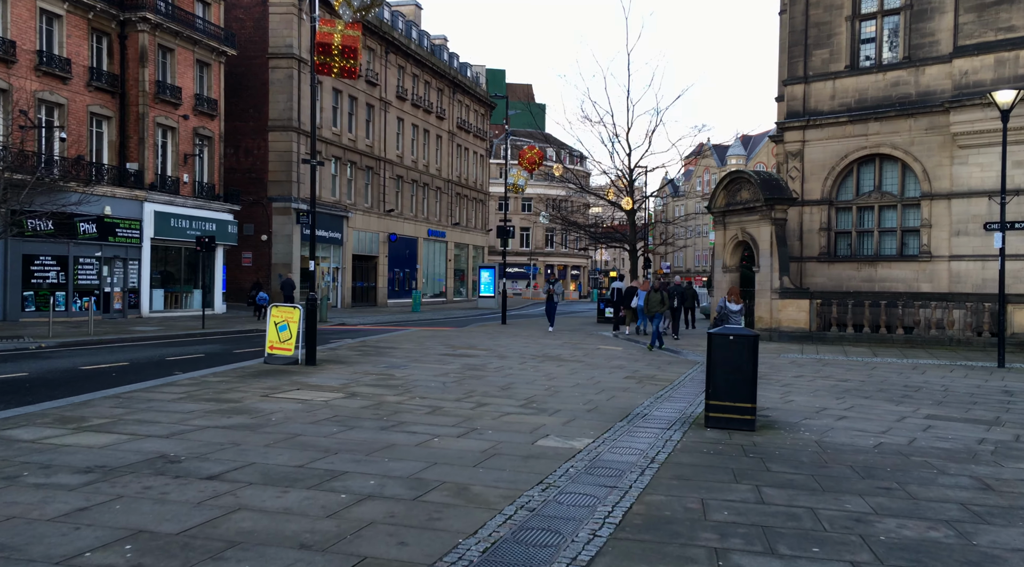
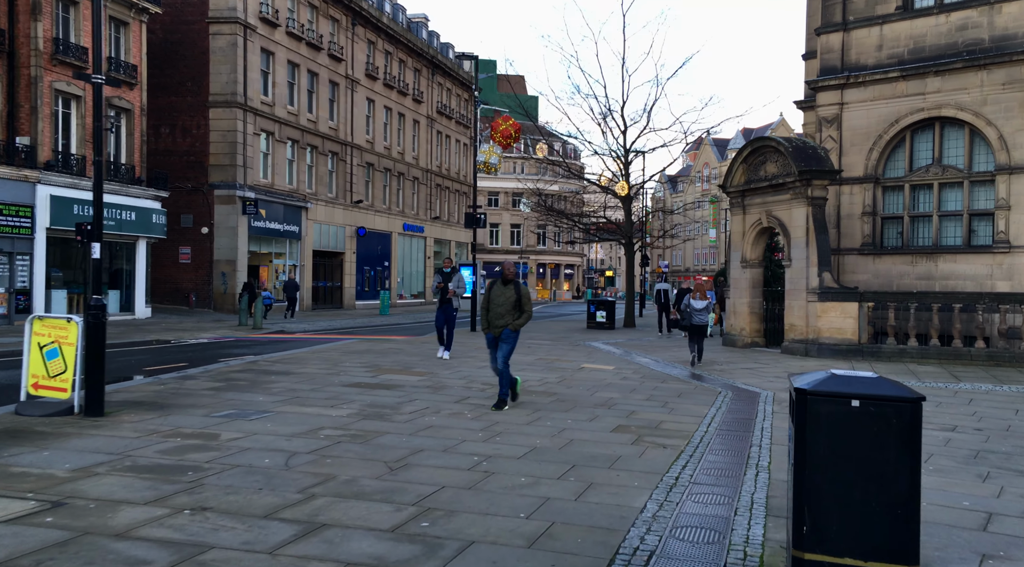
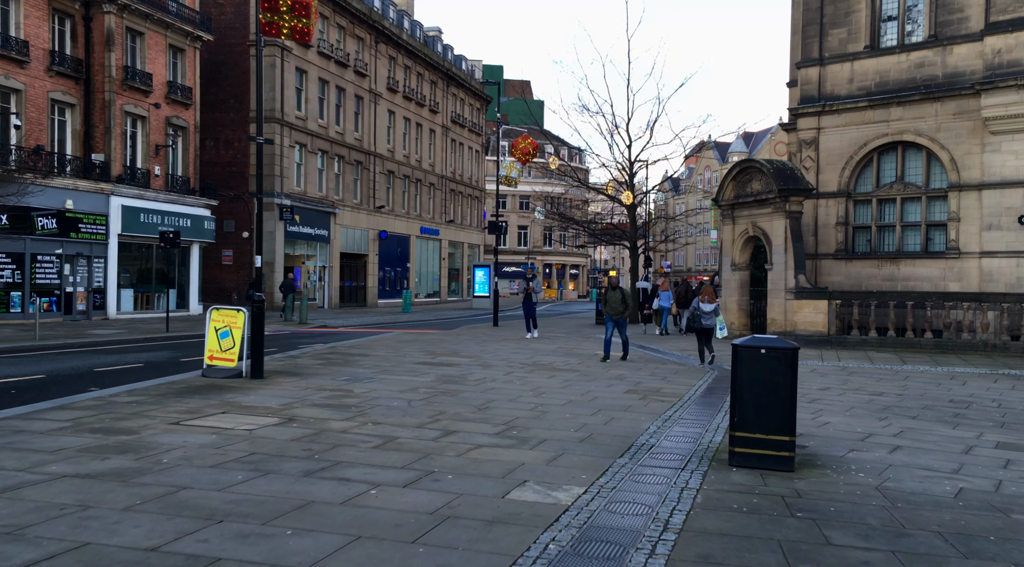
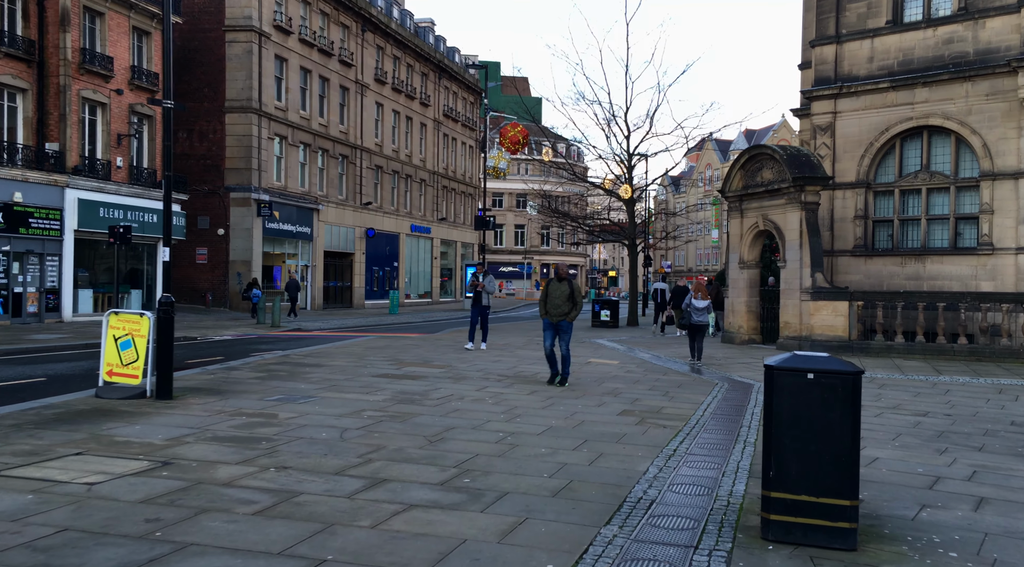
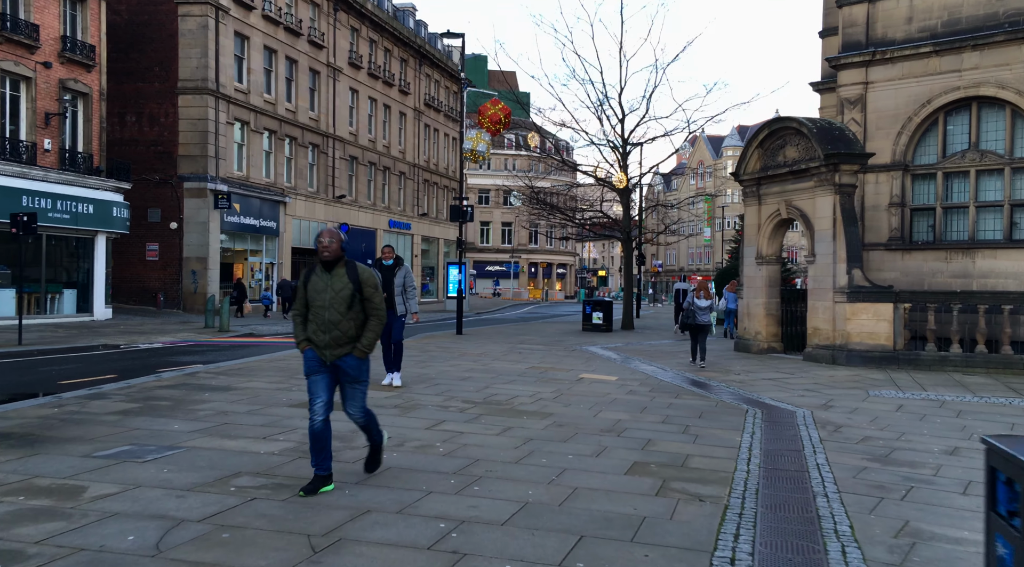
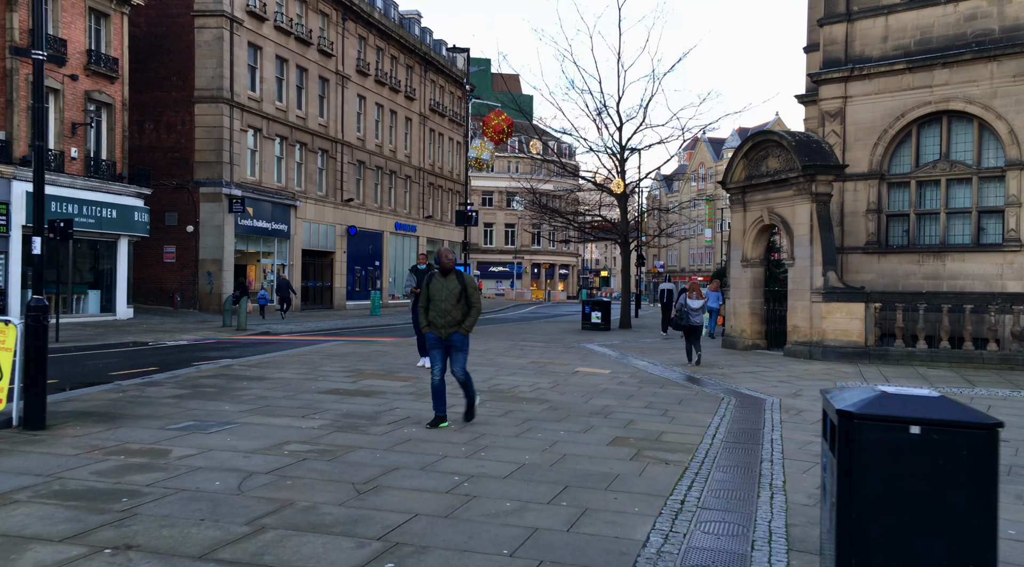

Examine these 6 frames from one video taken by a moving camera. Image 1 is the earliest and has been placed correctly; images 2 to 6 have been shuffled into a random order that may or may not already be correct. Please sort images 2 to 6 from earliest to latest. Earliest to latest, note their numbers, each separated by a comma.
3, 4, 2, 6, 5
